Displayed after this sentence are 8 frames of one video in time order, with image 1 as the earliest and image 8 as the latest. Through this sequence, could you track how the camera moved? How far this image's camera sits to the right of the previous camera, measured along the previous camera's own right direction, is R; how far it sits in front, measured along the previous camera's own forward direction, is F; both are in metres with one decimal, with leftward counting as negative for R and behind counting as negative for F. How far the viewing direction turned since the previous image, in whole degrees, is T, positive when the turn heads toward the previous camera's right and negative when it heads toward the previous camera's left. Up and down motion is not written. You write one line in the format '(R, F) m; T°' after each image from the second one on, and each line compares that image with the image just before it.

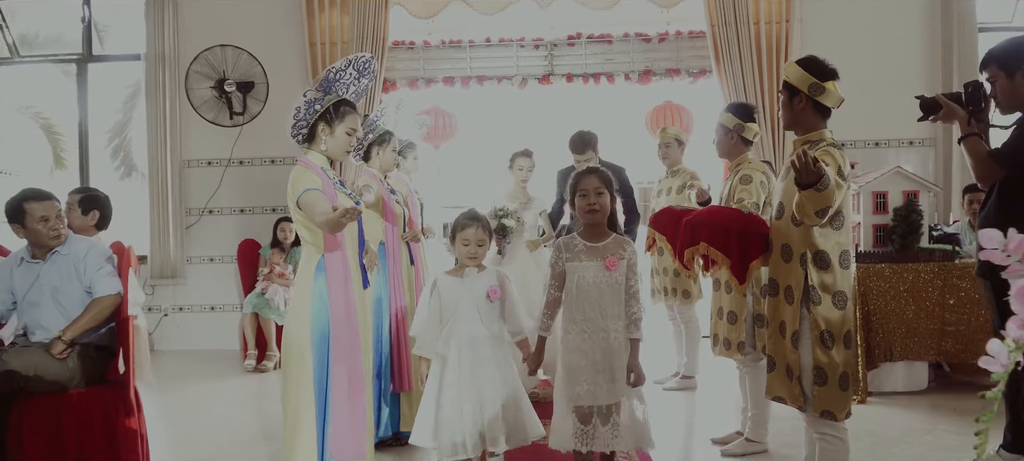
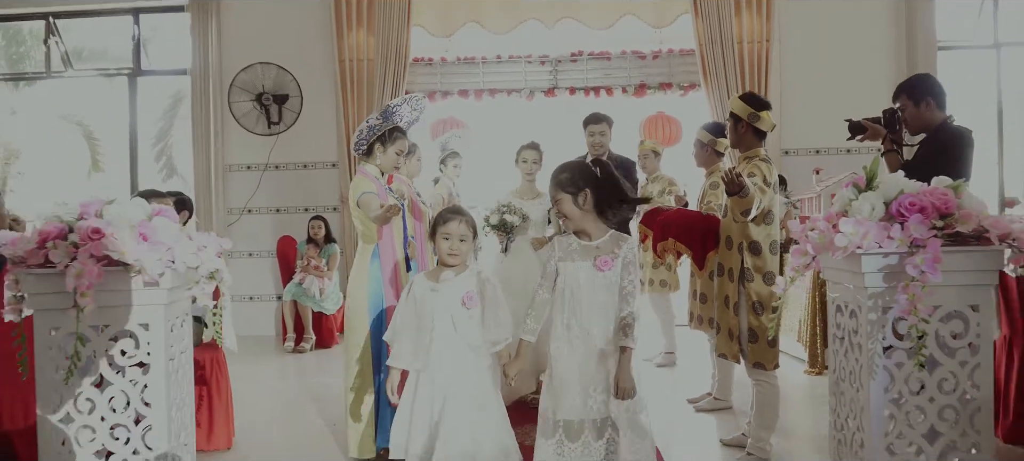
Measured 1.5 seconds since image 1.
(0.0, -0.6) m; 0°
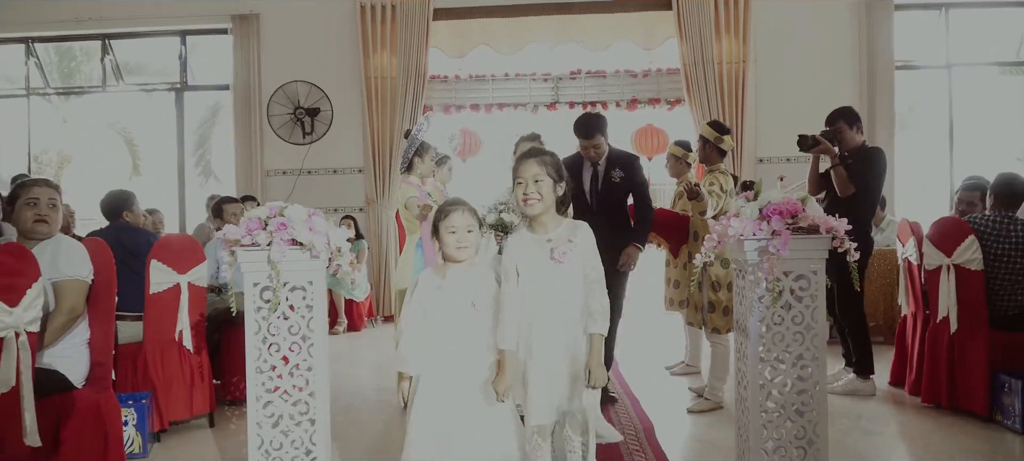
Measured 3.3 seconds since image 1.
(-0.1, -0.8) m; 0°
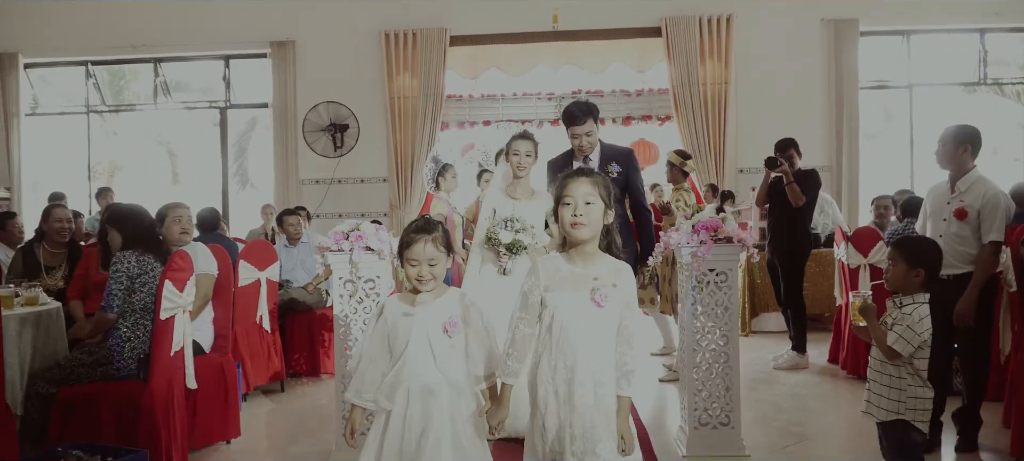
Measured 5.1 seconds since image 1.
(0.0, -0.9) m; -1°
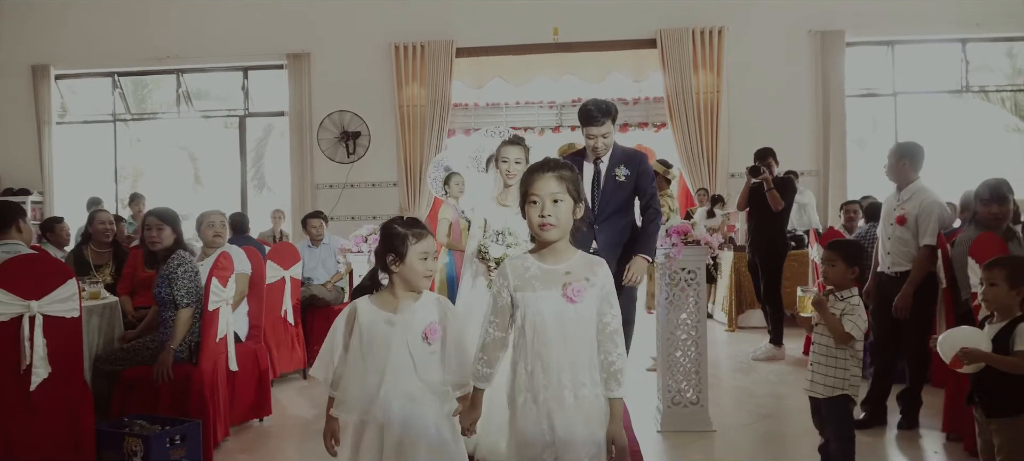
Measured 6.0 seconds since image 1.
(0.0, -0.4) m; -1°
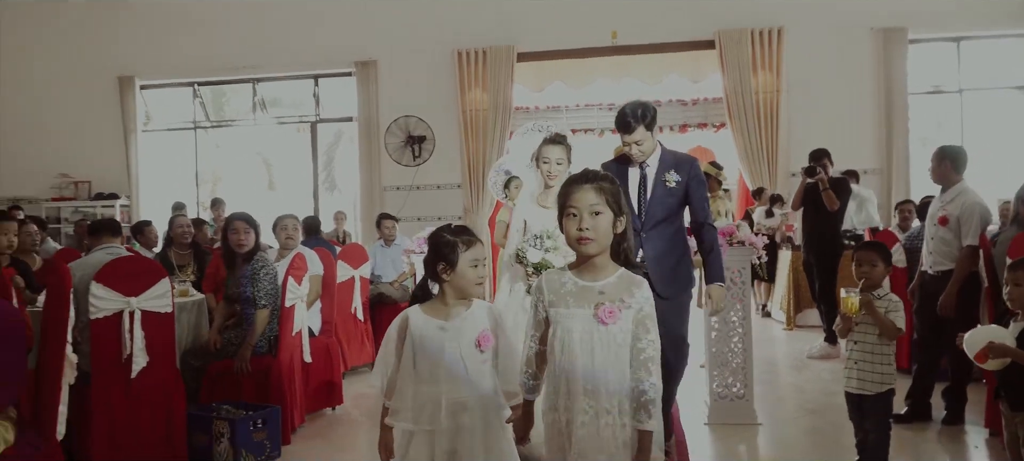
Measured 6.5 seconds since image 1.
(+0.1, -0.2) m; -4°
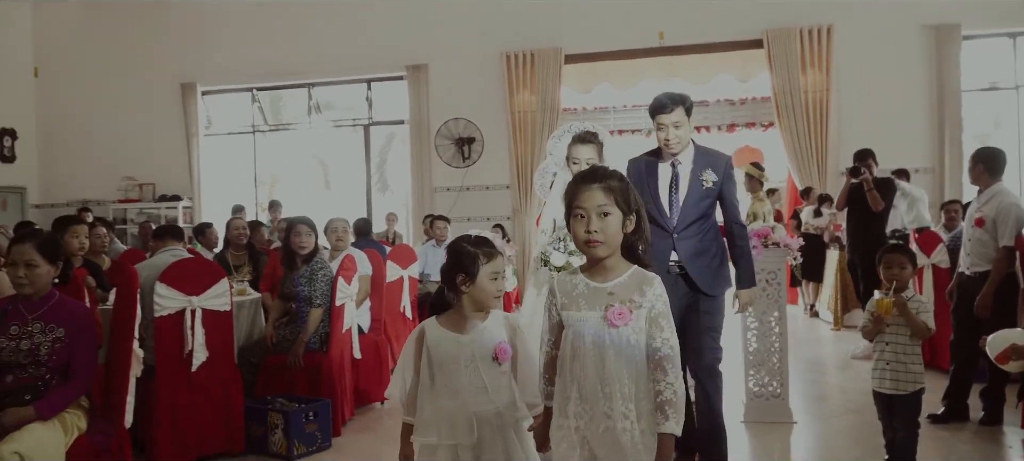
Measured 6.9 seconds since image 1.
(+0.1, -0.1) m; -4°
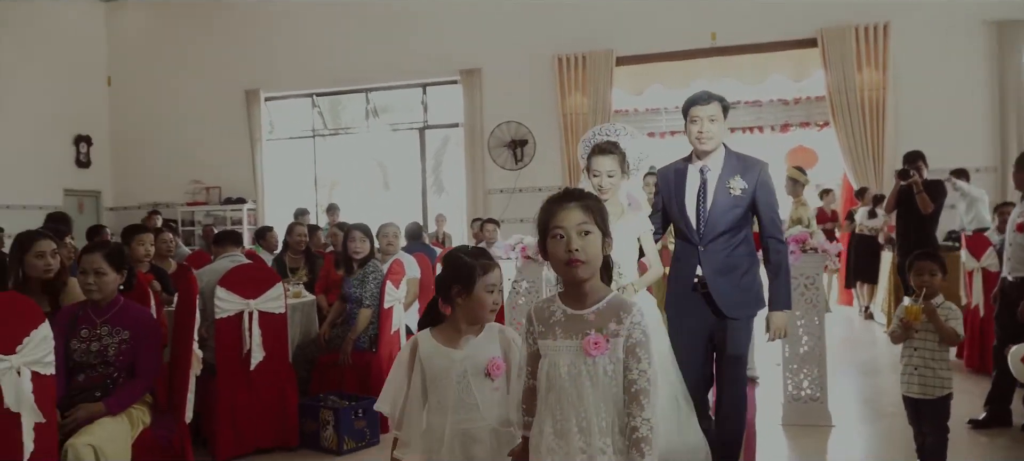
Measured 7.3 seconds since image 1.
(+0.1, -0.1) m; -4°
